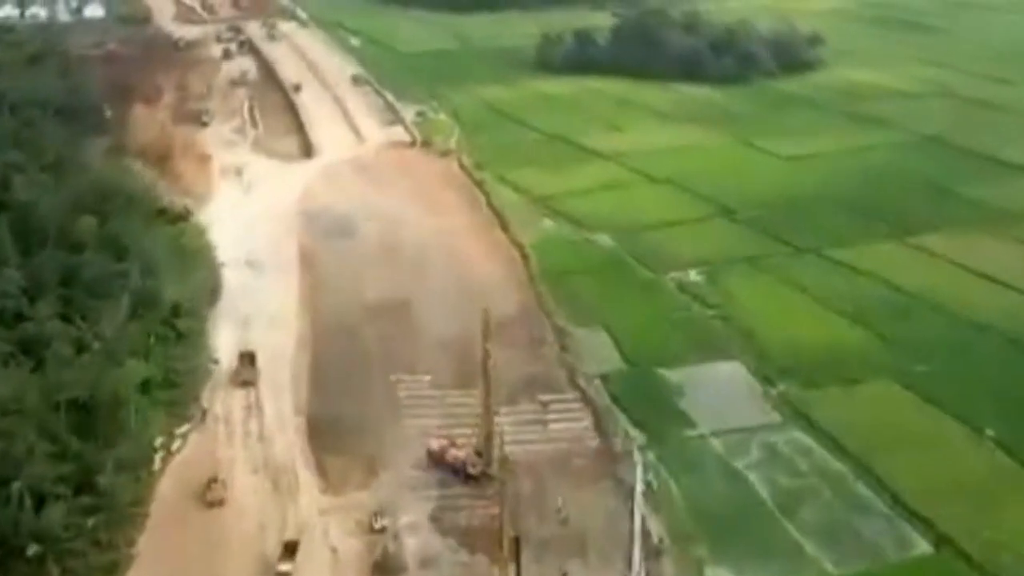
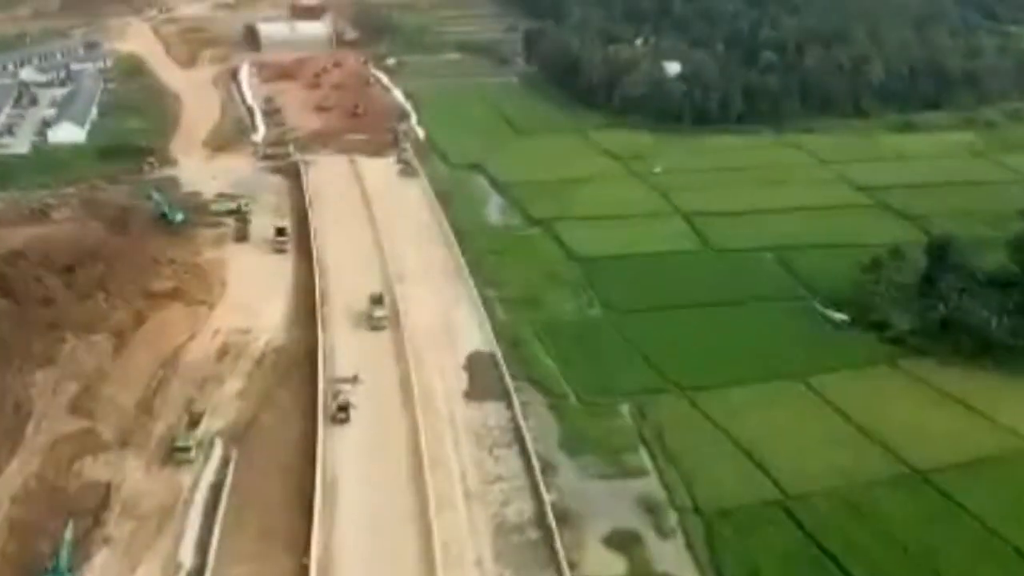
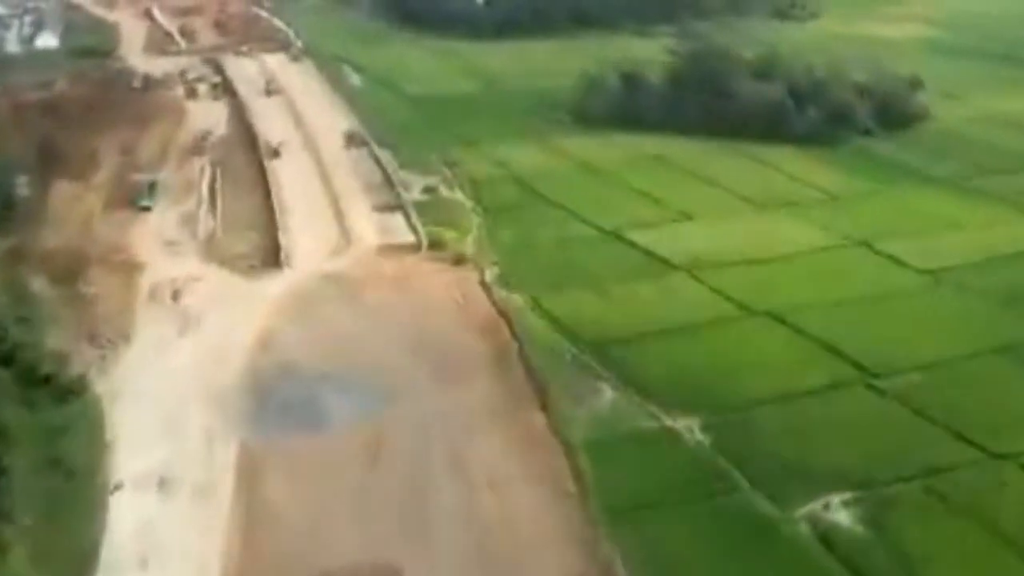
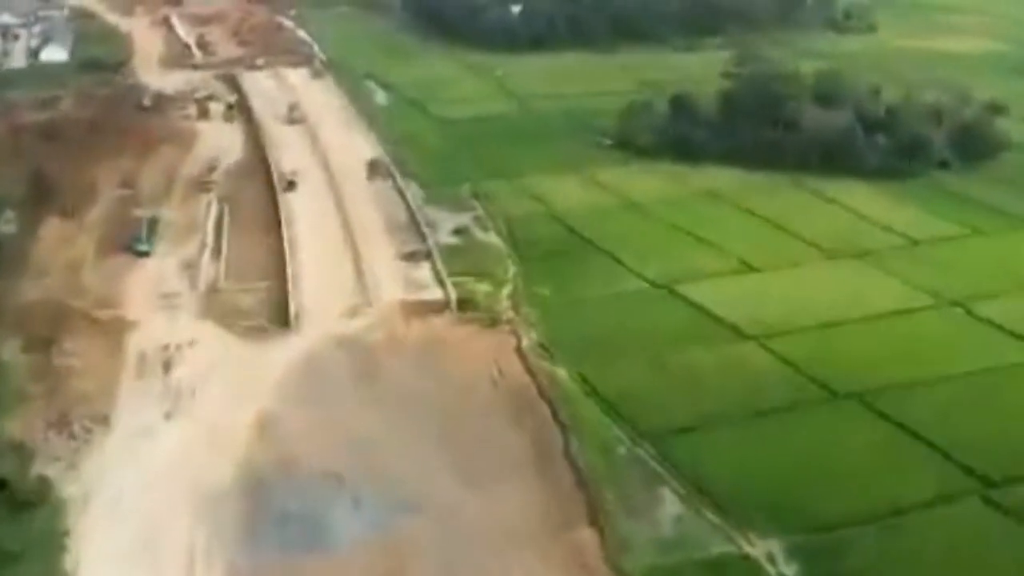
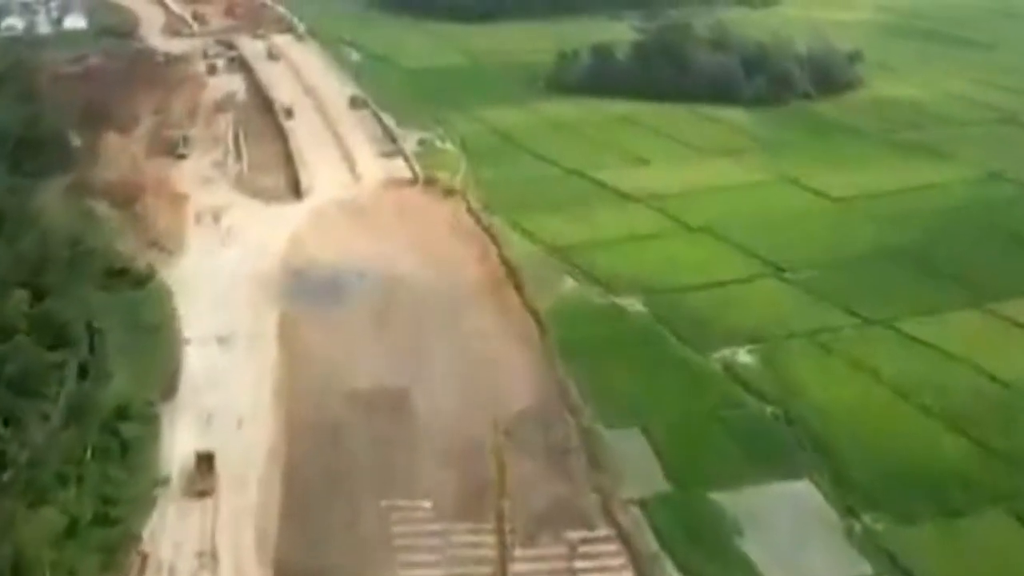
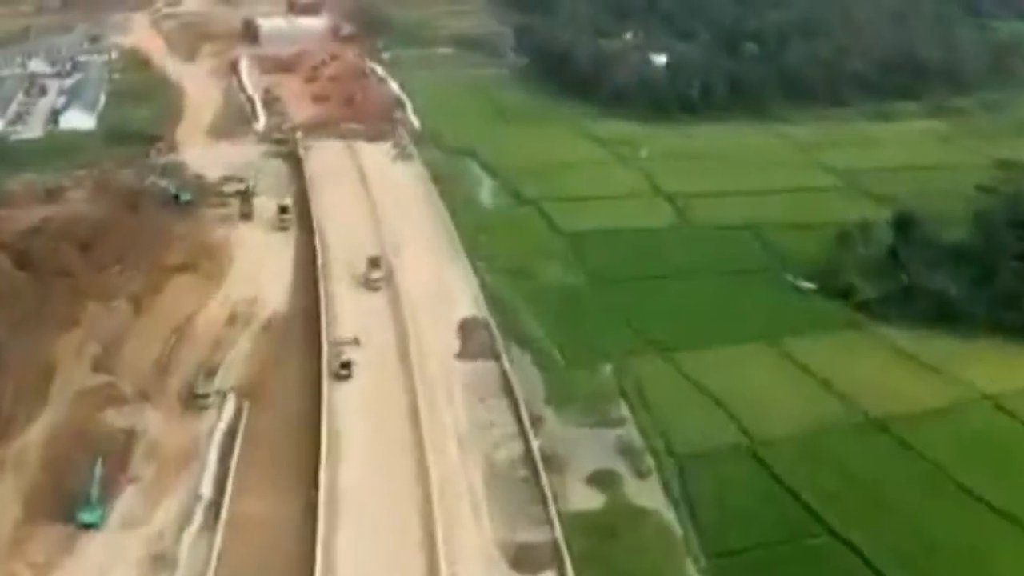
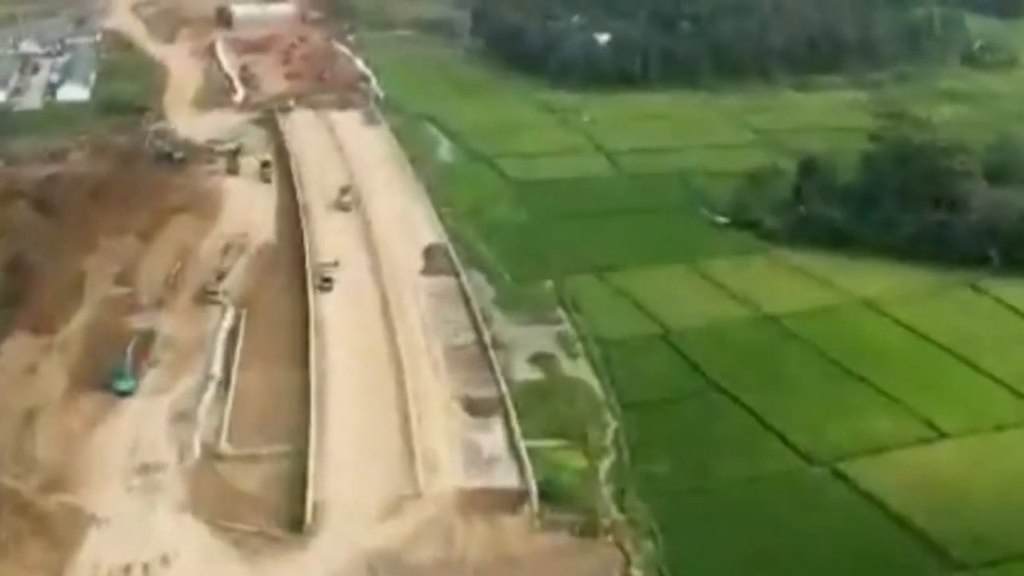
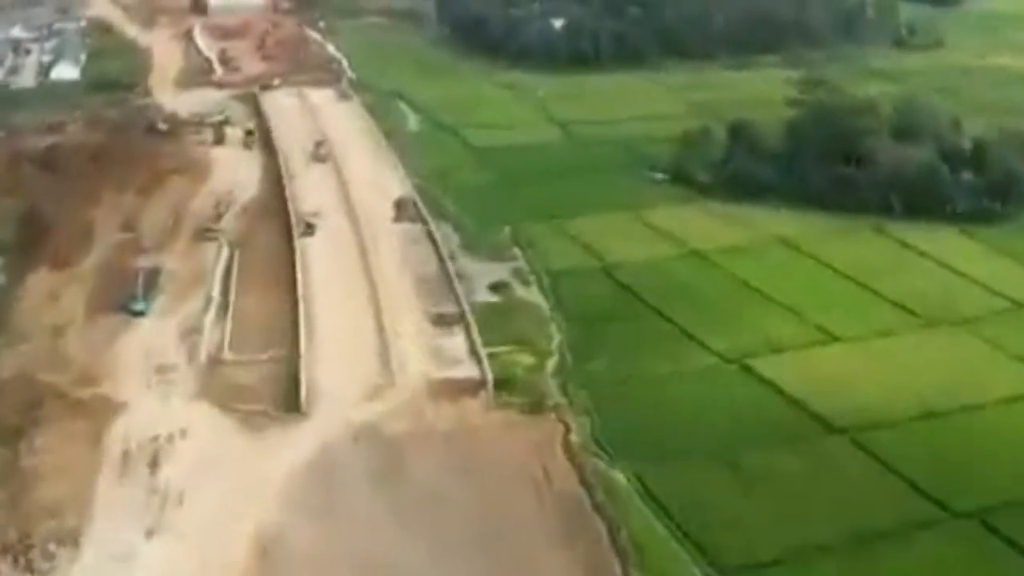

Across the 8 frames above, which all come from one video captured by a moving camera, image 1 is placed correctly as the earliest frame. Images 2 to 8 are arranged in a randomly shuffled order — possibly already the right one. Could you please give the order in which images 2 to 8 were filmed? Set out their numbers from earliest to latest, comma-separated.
5, 3, 4, 8, 7, 6, 2
